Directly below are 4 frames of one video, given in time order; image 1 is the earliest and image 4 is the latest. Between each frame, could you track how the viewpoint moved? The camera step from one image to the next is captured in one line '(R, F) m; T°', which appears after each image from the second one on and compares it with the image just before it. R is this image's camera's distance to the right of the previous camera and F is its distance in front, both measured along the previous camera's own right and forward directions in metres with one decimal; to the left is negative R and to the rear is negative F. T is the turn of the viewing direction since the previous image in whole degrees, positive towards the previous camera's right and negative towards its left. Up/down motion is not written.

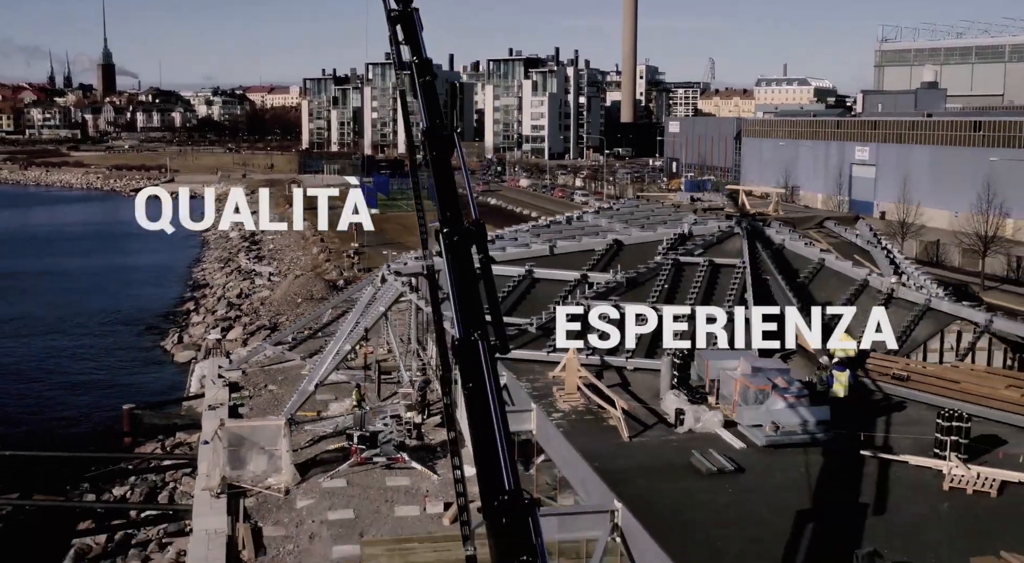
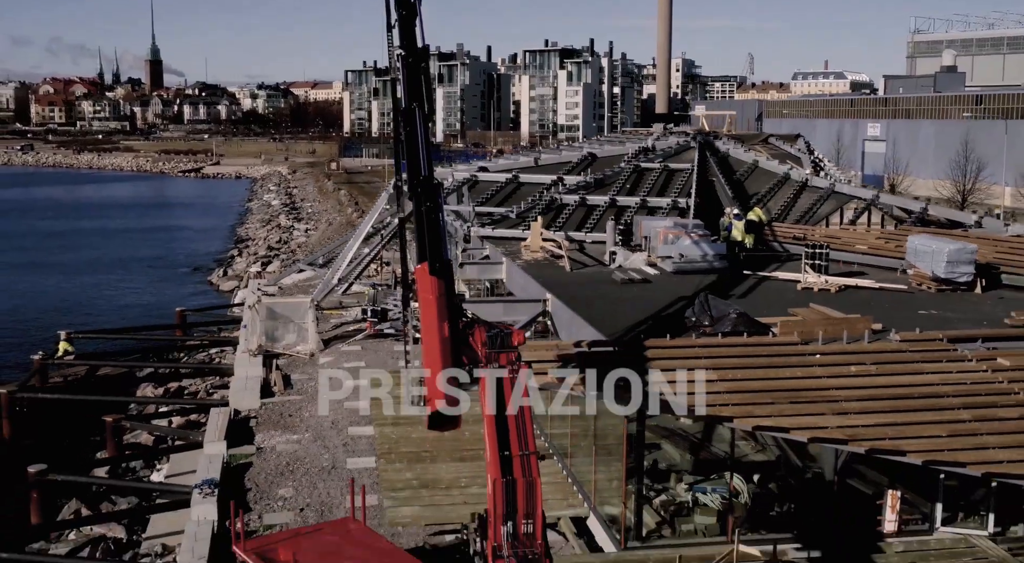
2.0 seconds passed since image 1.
(+0.9, -2.9) m; -2°
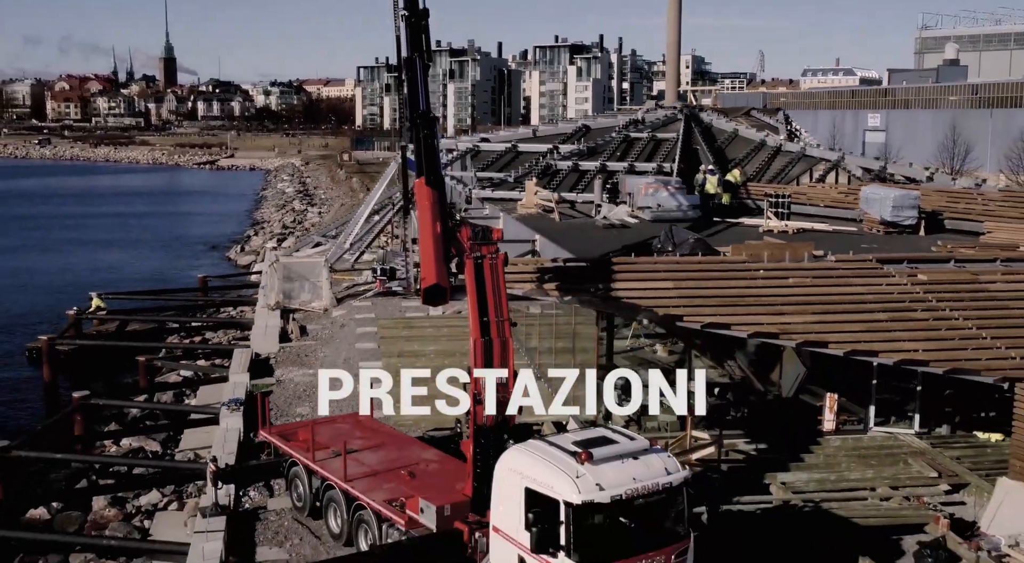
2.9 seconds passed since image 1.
(+0.2, -1.4) m; -1°
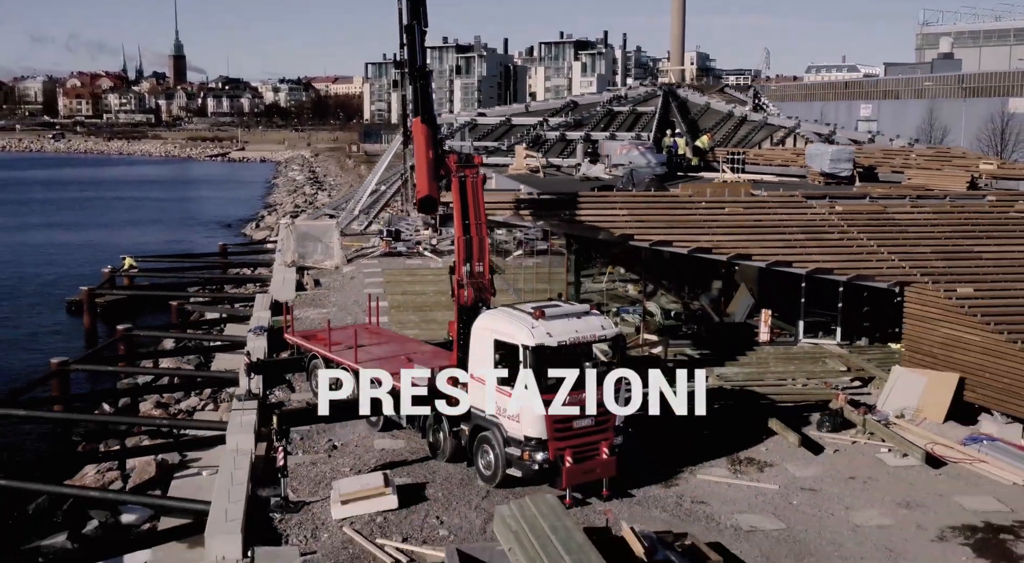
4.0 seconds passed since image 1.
(+0.3, -2.0) m; 0°
